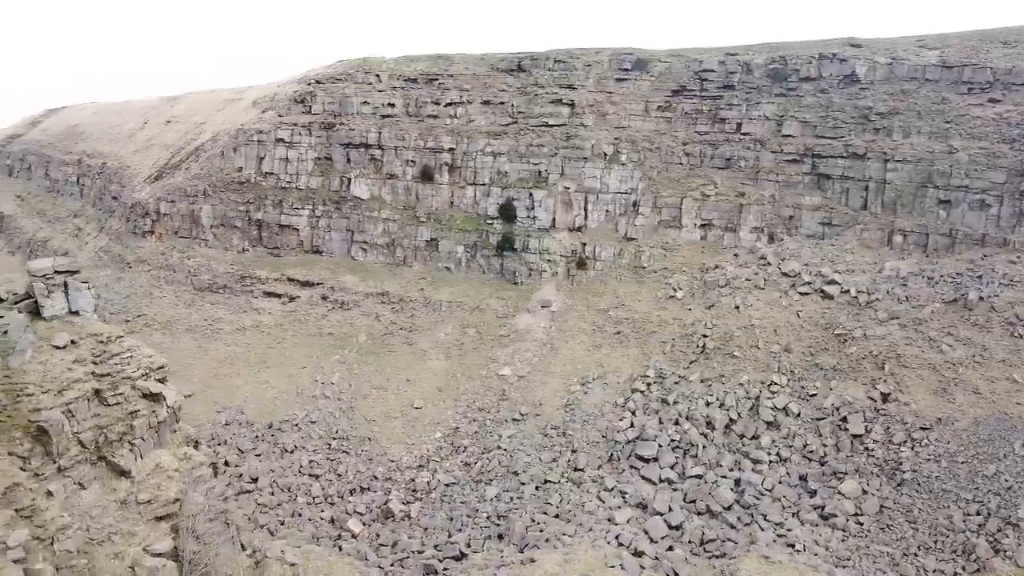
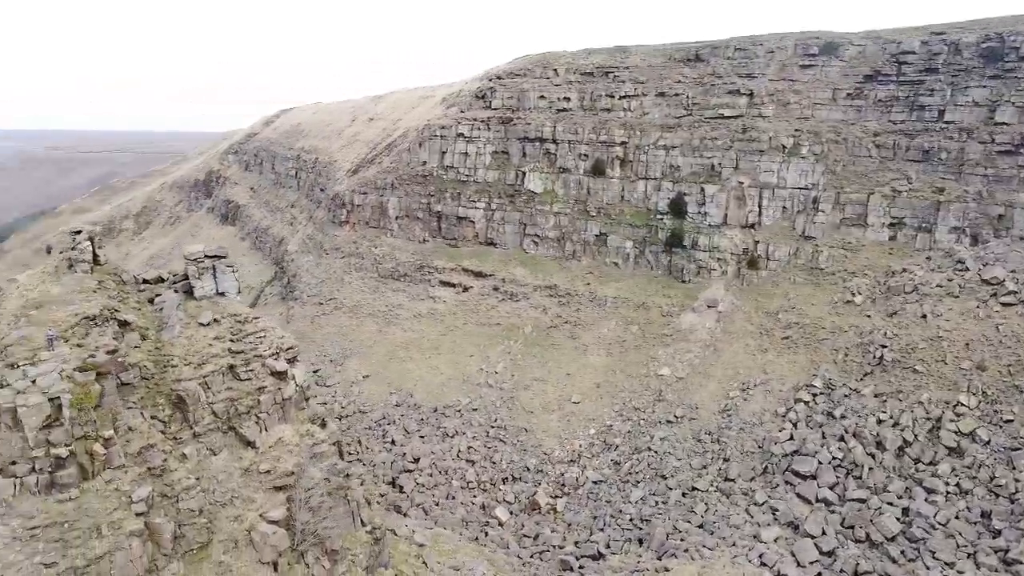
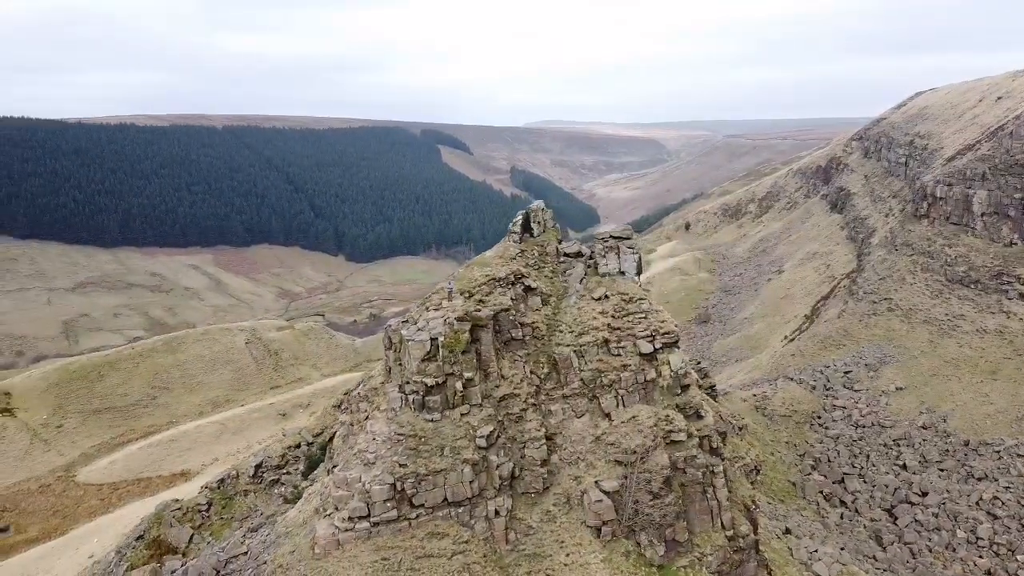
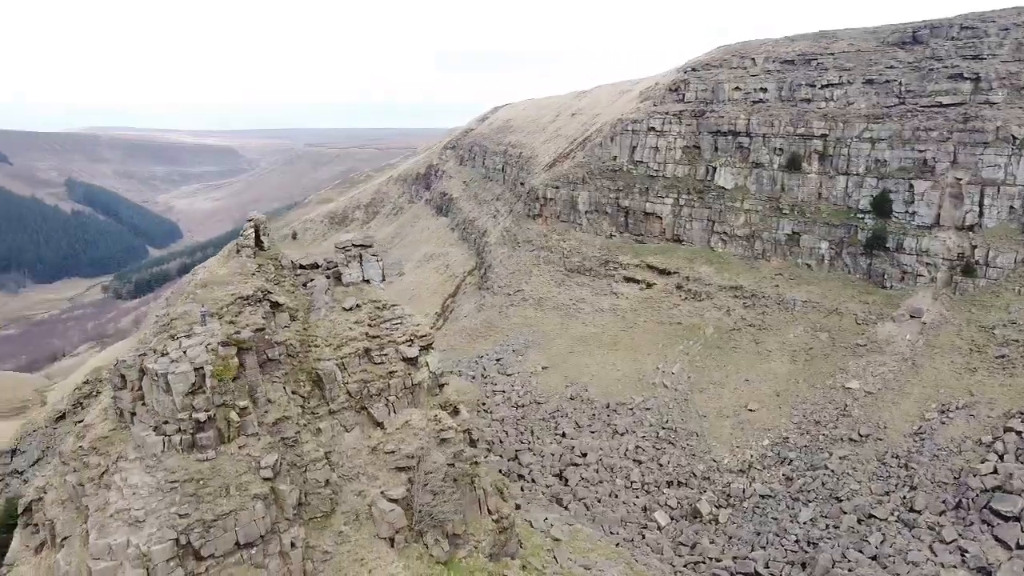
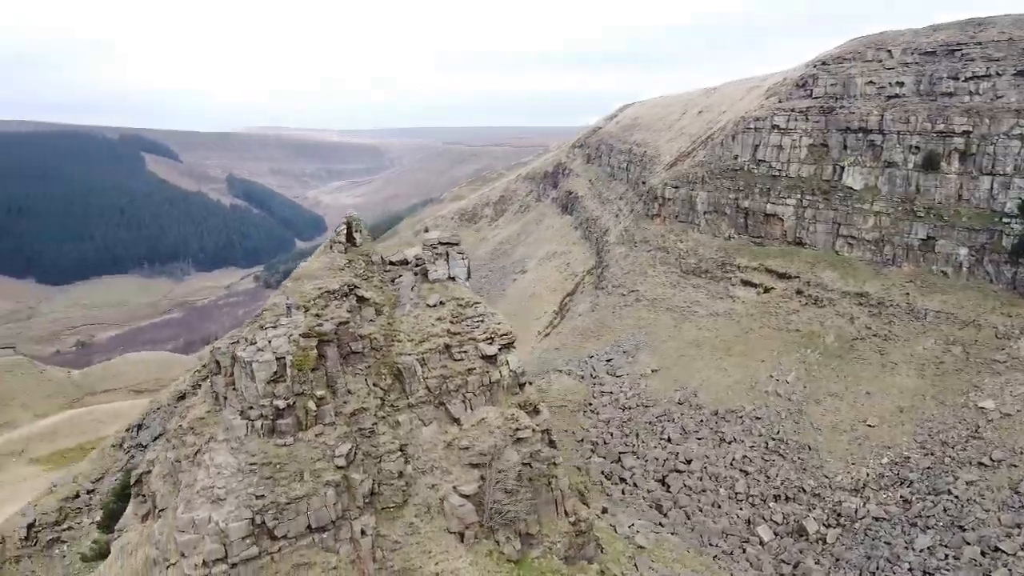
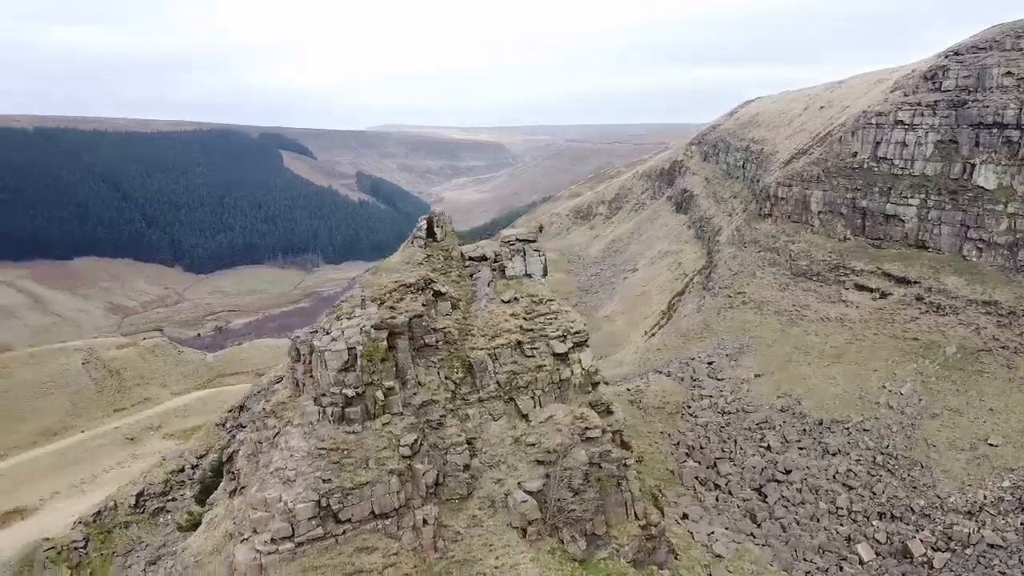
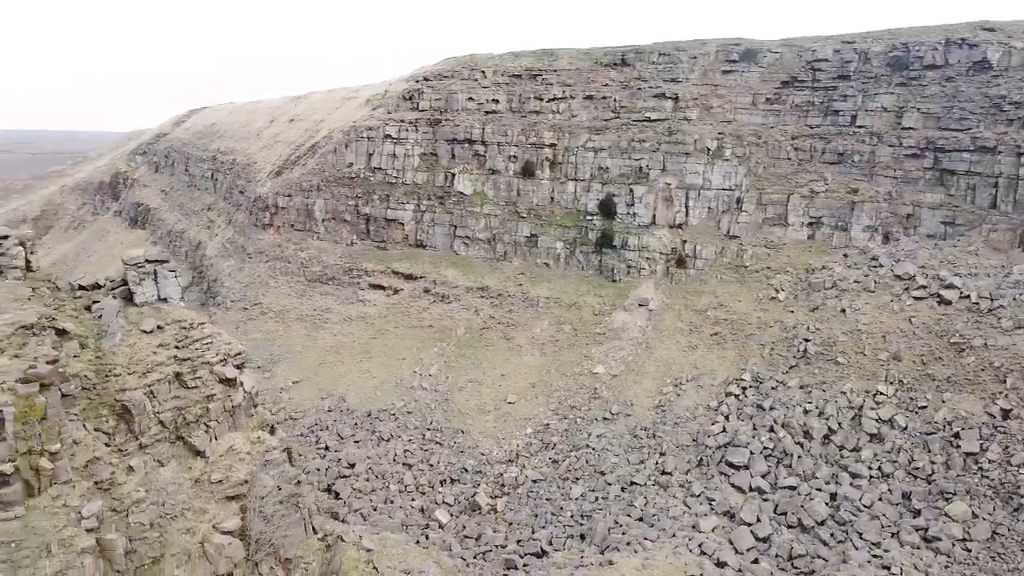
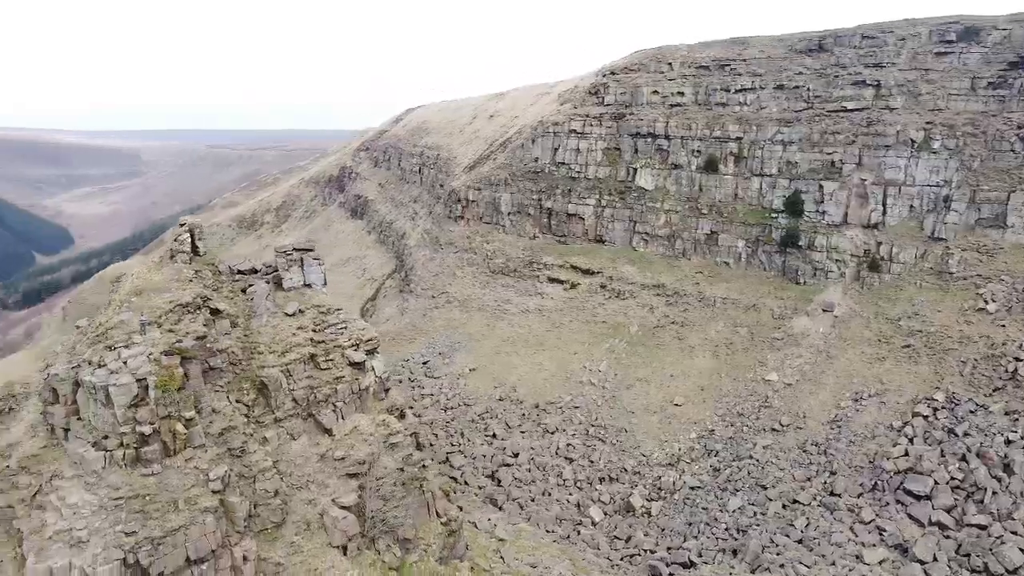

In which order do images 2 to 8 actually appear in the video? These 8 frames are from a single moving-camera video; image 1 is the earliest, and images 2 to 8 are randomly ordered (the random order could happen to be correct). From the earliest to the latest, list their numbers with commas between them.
7, 2, 8, 4, 5, 6, 3
